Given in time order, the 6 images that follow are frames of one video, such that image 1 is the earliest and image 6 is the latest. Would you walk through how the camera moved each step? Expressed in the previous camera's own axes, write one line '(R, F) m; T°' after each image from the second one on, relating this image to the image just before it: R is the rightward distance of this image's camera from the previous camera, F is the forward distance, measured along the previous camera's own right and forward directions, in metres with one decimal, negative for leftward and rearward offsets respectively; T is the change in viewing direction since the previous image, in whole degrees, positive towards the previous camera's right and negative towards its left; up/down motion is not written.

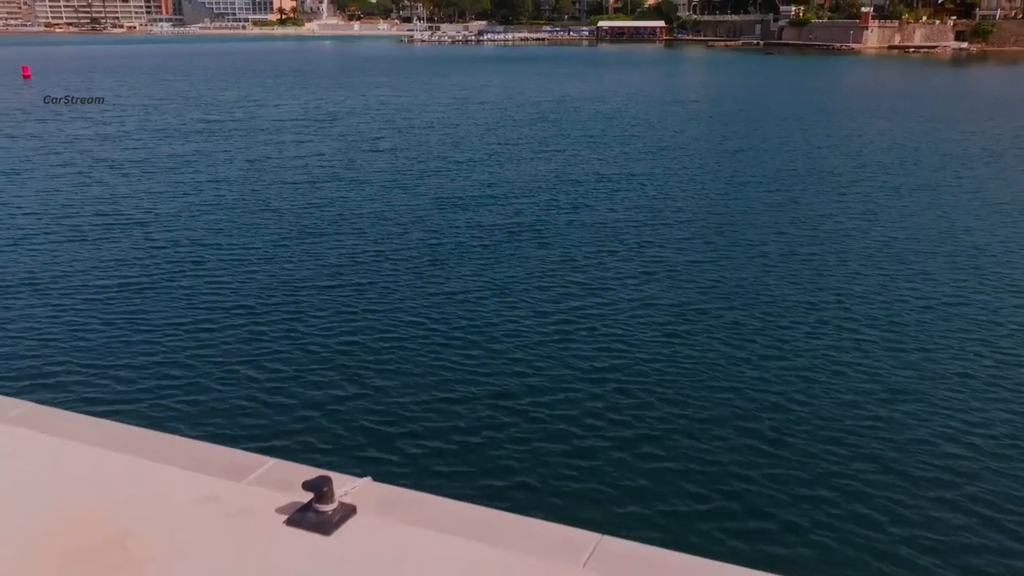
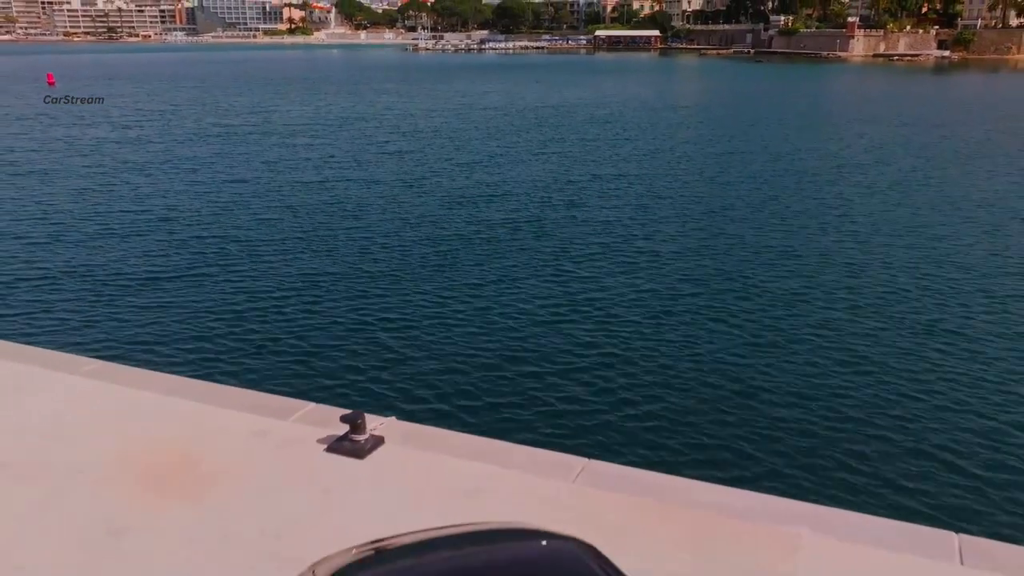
(0.0, -1.7) m; 0°
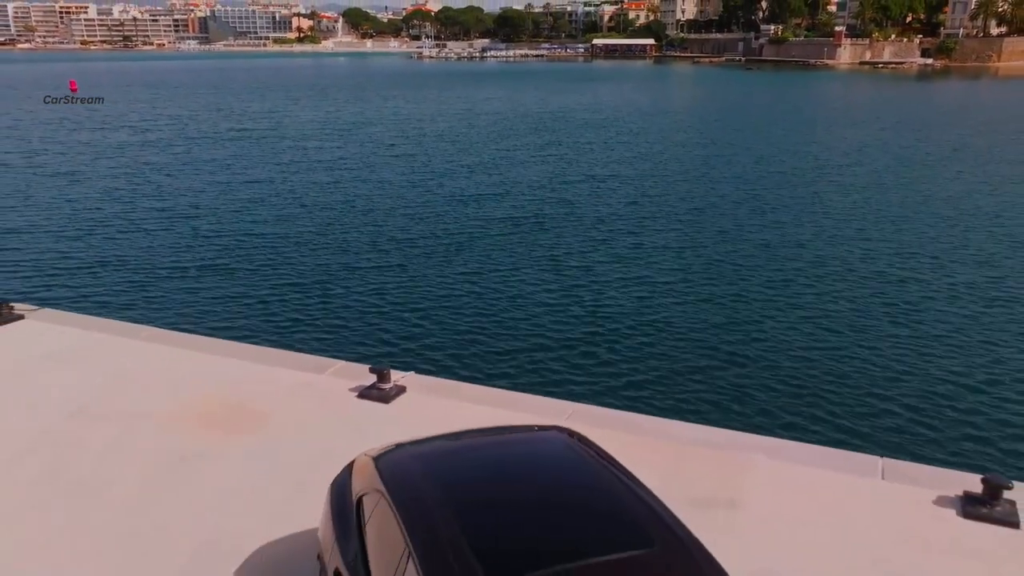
(0.0, -1.7) m; 0°
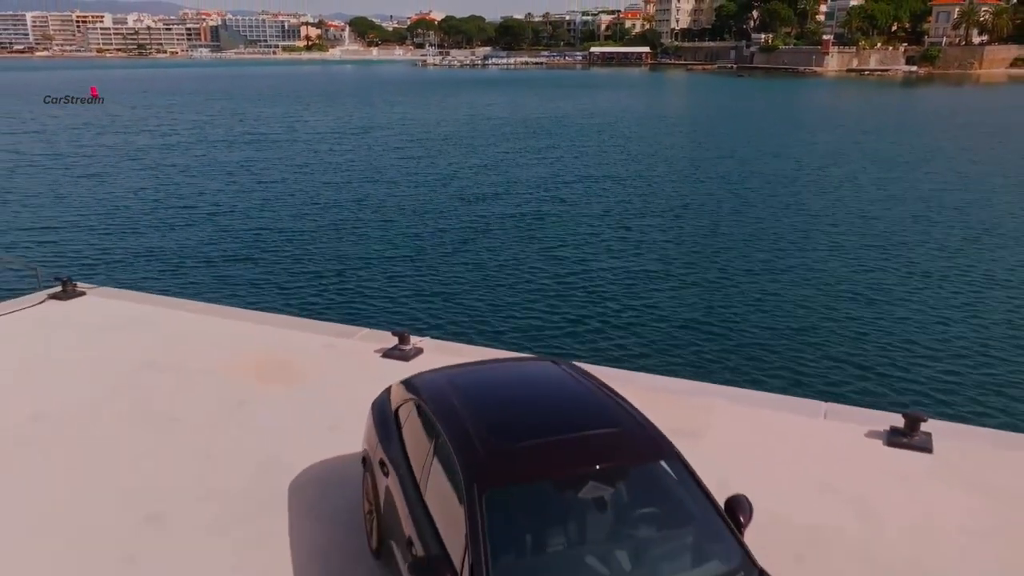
(0.0, -1.8) m; 0°
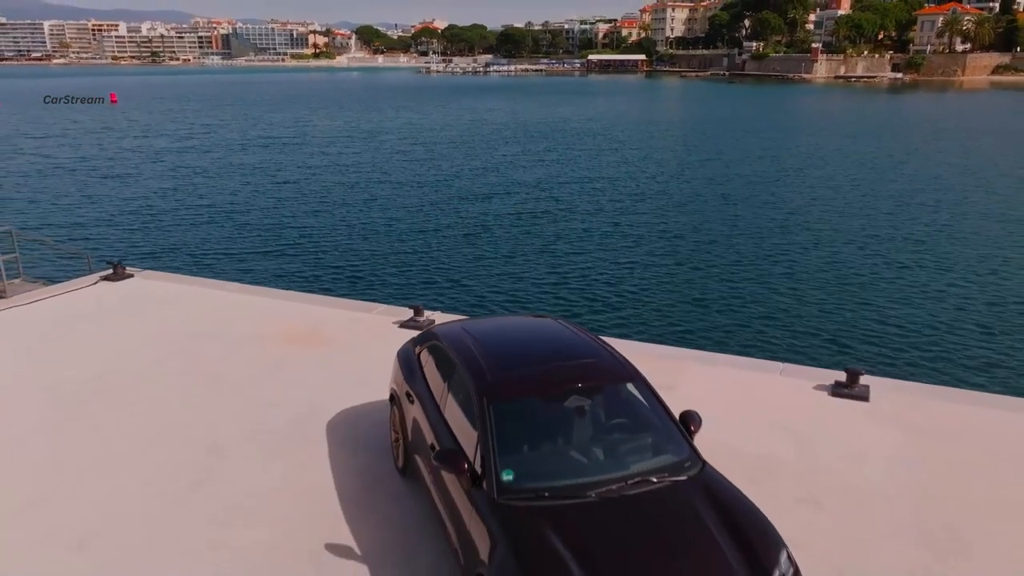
(0.0, -1.8) m; 0°
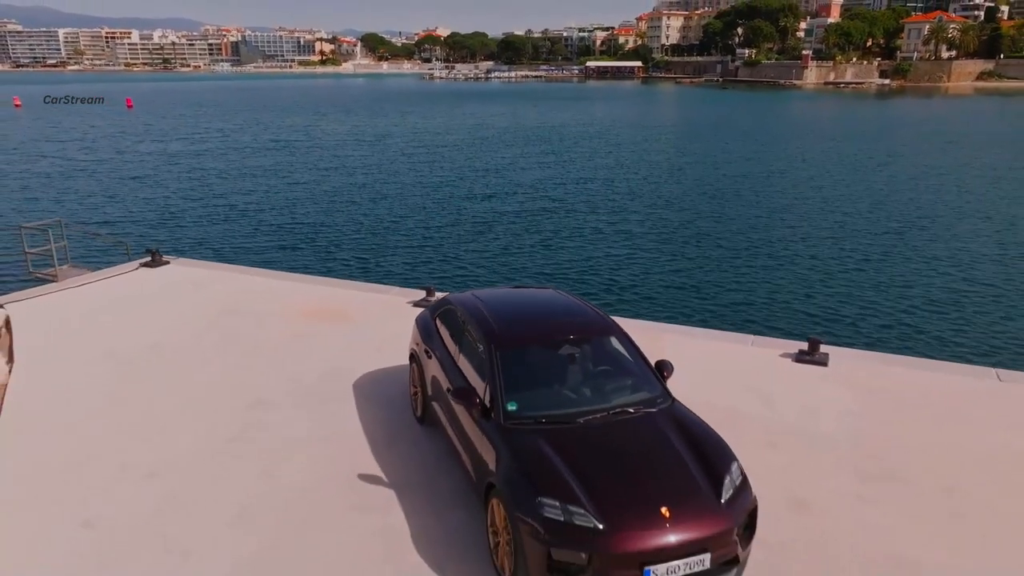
(0.0, -1.6) m; 0°
